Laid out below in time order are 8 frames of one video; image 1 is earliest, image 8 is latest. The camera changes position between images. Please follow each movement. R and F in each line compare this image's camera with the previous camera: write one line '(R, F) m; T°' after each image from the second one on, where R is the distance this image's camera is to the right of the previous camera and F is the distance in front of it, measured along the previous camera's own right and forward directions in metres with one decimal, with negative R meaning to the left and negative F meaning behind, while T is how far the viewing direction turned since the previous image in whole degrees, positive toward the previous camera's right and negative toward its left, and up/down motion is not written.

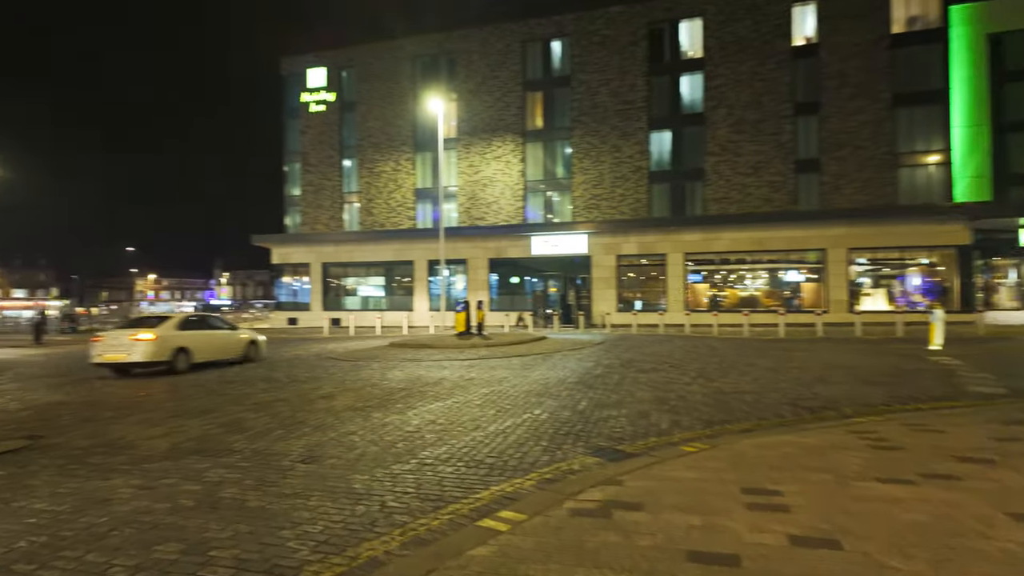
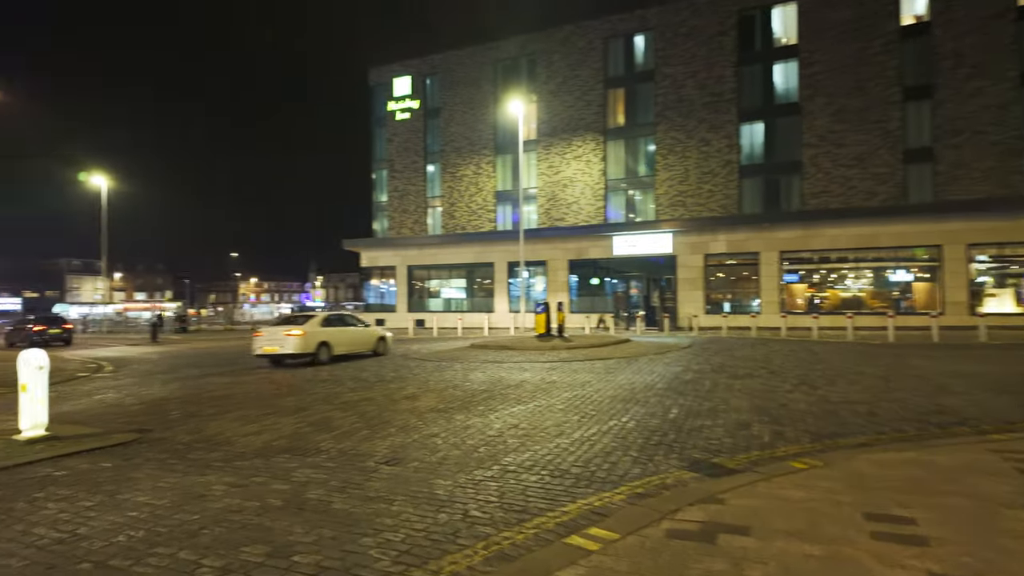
(-0.1, +0.3) m; -8°
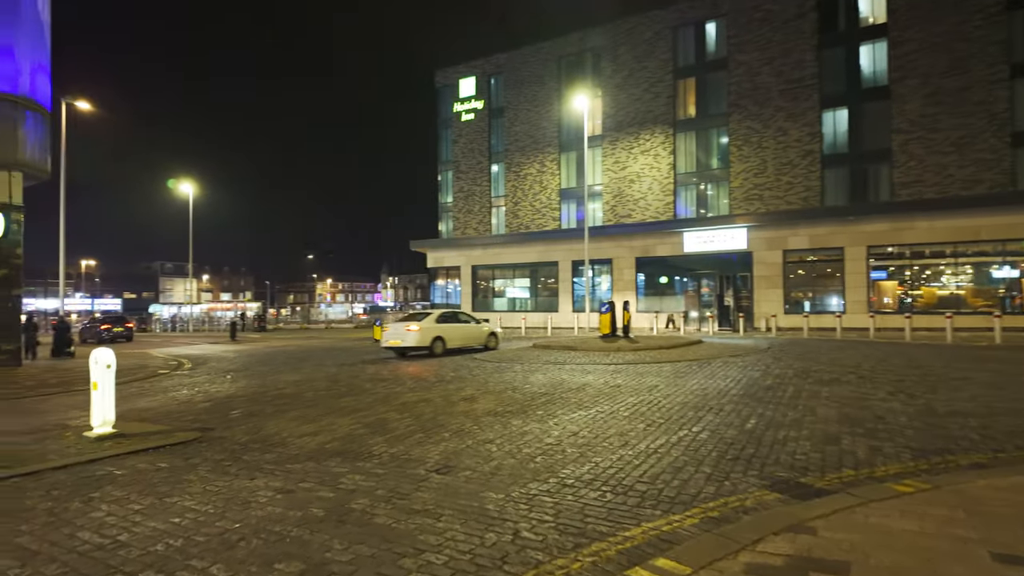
(+0.1, +0.5) m; -6°
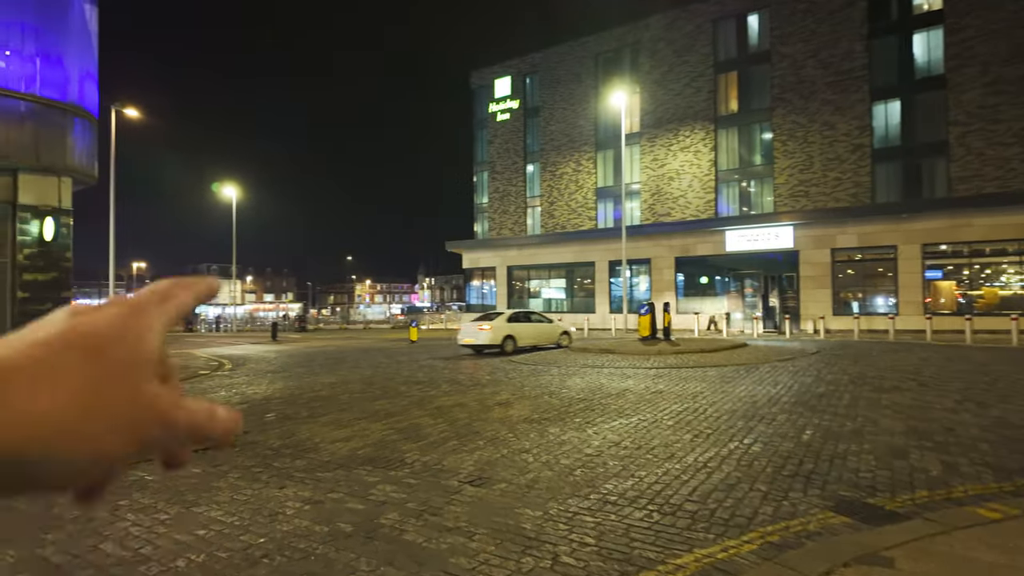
(0.0, +0.3) m; -3°
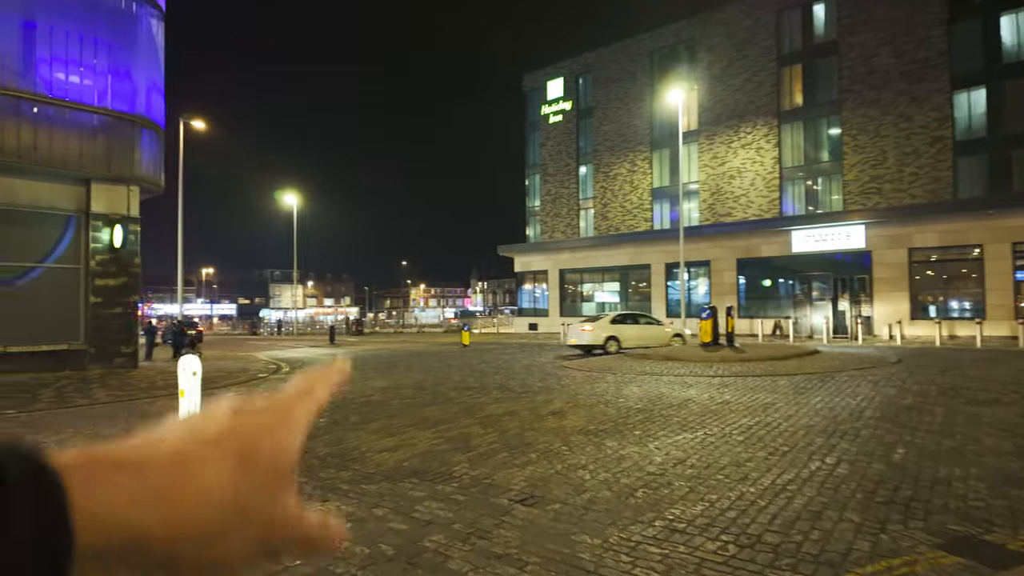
(0.0, +0.4) m; -5°
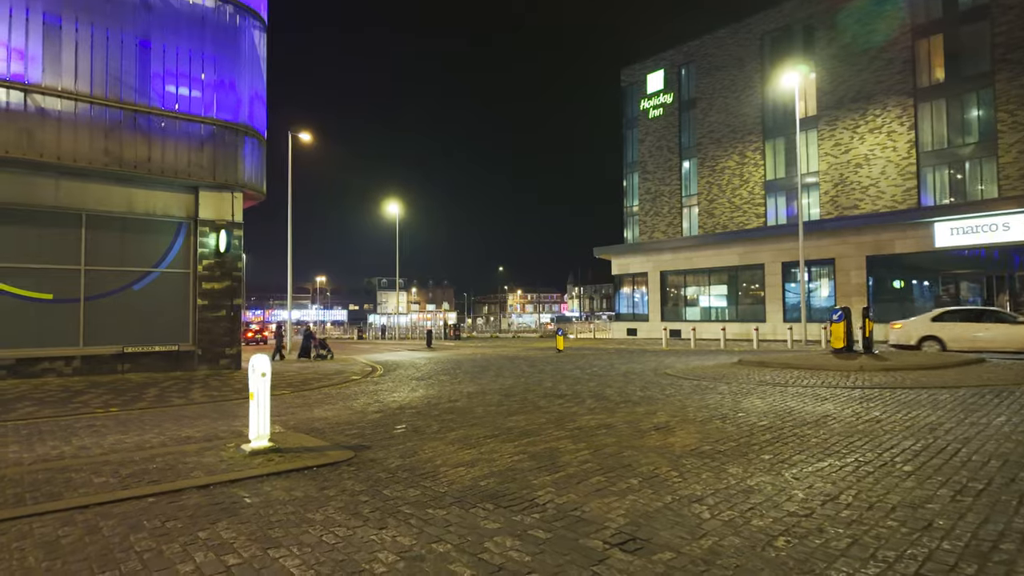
(0.0, +1.1) m; -9°
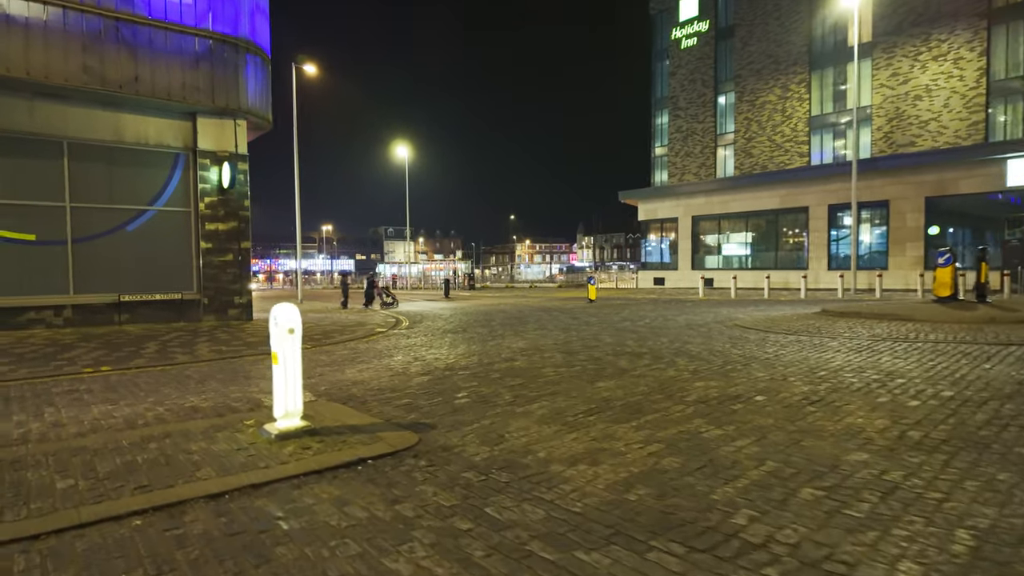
(-1.1, +2.1) m; 0°
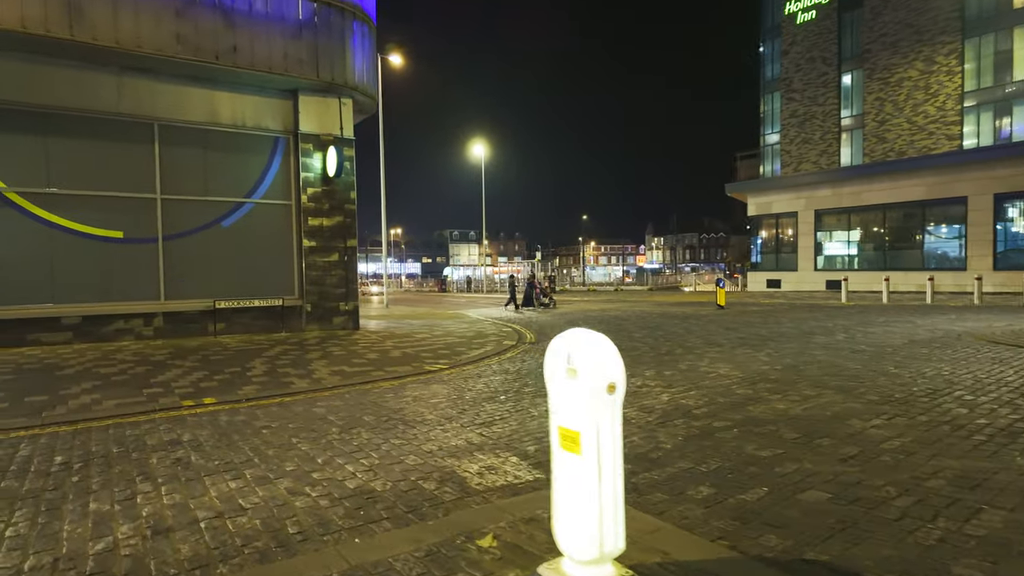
(-2.2, +2.7) m; -6°
